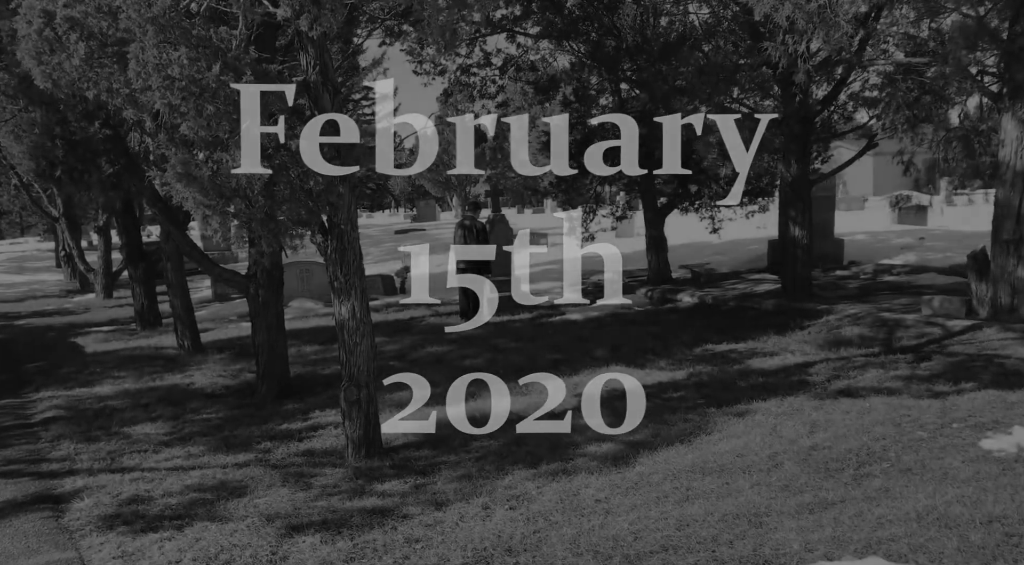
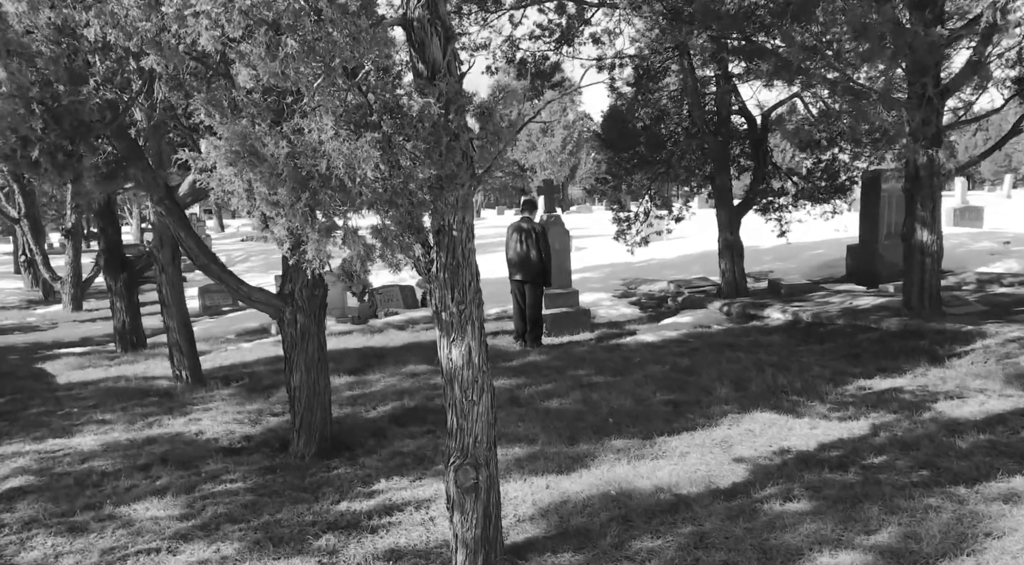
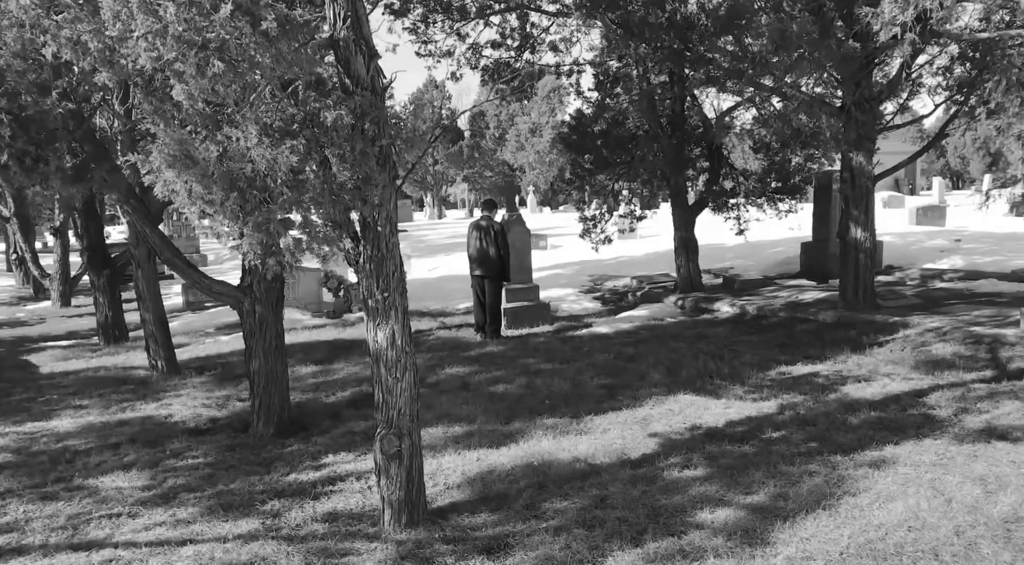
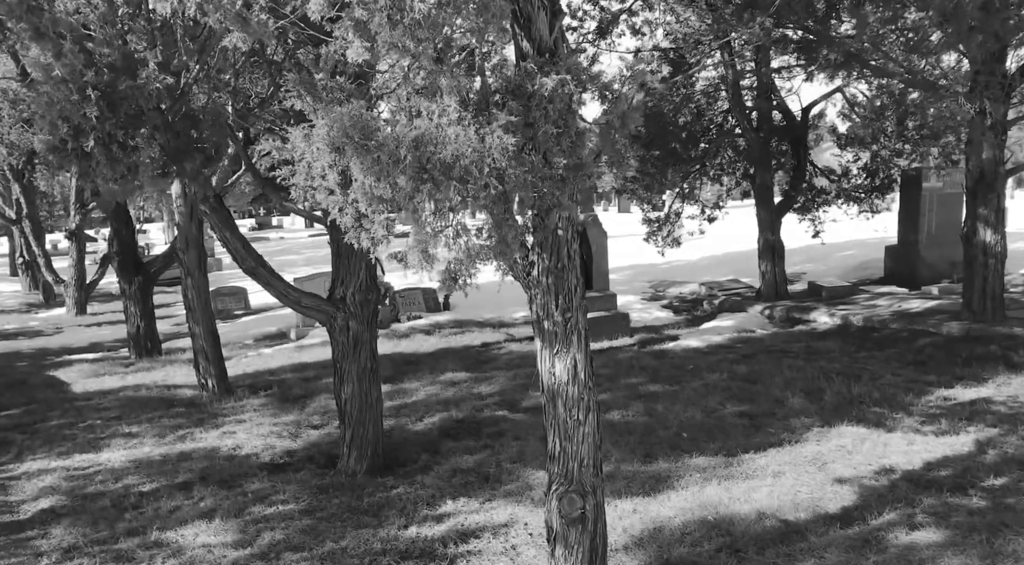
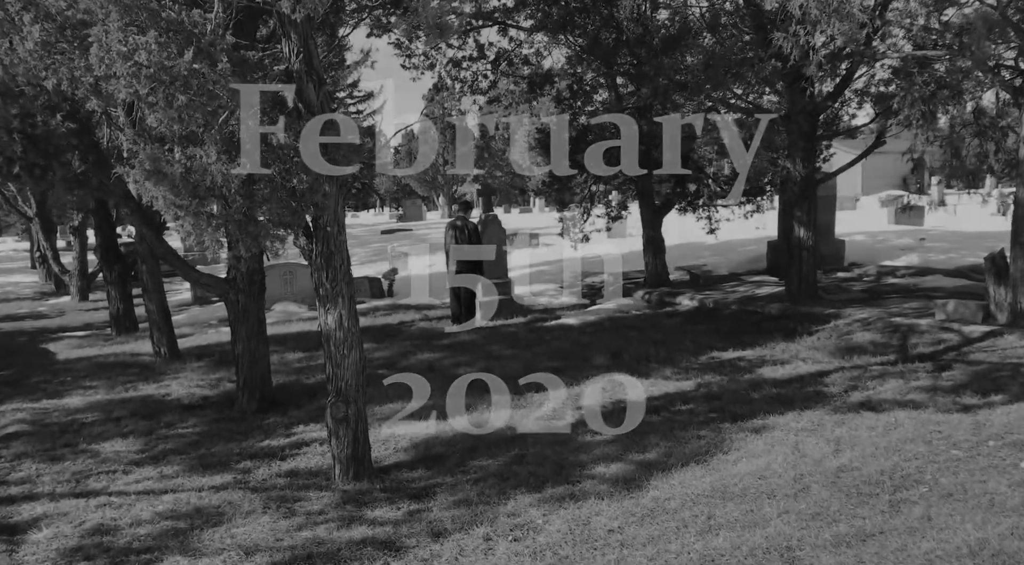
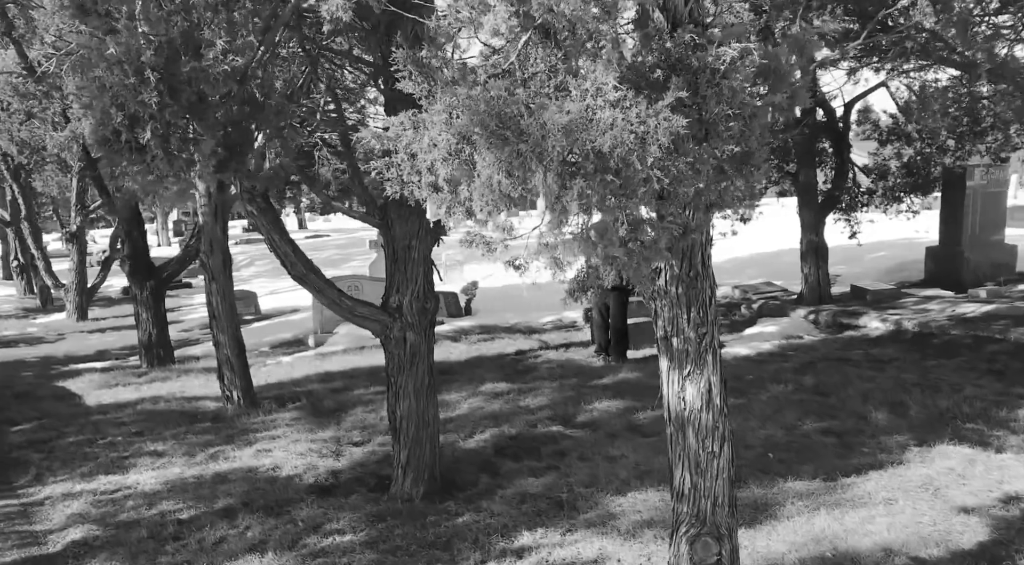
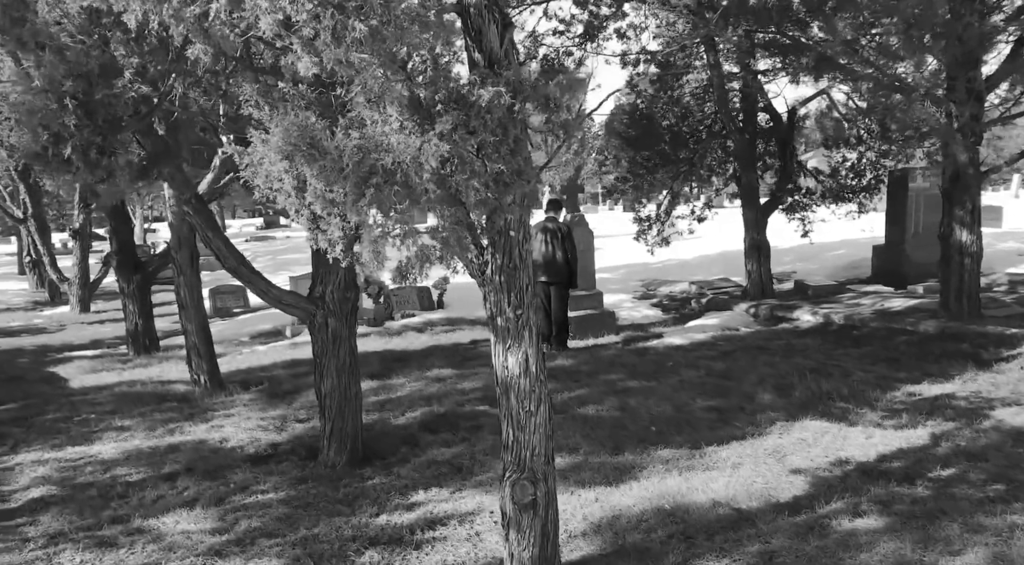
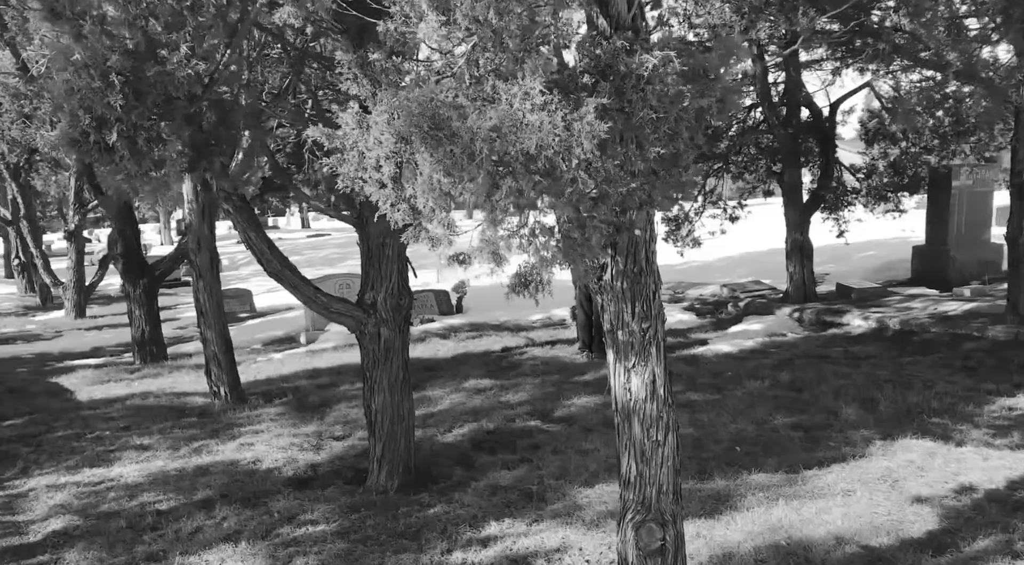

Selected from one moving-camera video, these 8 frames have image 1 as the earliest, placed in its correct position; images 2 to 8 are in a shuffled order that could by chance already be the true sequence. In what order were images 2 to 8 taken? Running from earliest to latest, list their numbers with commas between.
5, 3, 2, 7, 4, 8, 6
